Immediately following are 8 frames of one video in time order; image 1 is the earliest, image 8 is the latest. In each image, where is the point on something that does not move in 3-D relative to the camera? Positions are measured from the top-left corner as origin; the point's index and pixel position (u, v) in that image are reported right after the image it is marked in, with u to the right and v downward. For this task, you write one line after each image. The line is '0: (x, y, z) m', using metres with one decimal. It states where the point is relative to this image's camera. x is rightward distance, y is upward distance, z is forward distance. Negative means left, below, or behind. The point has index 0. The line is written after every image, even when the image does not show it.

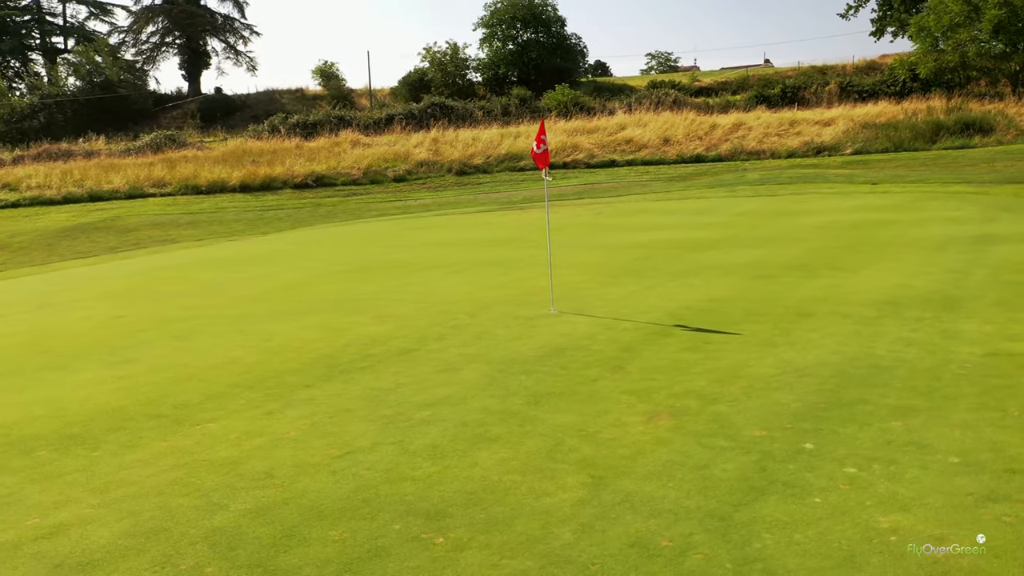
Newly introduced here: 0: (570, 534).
0: (+0.2, -0.8, +2.8) m
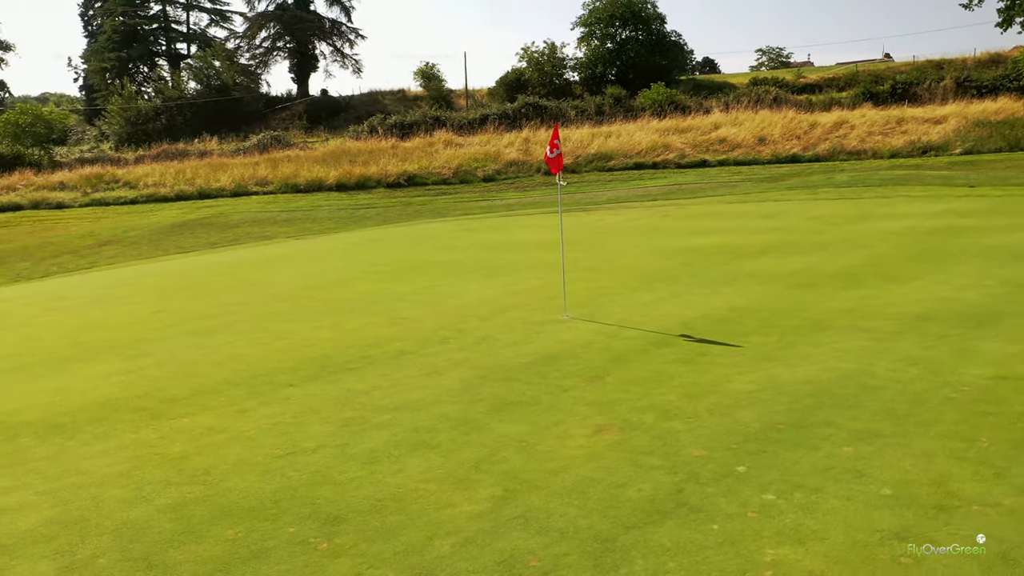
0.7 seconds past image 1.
0: (-0.2, -0.9, +2.8) m
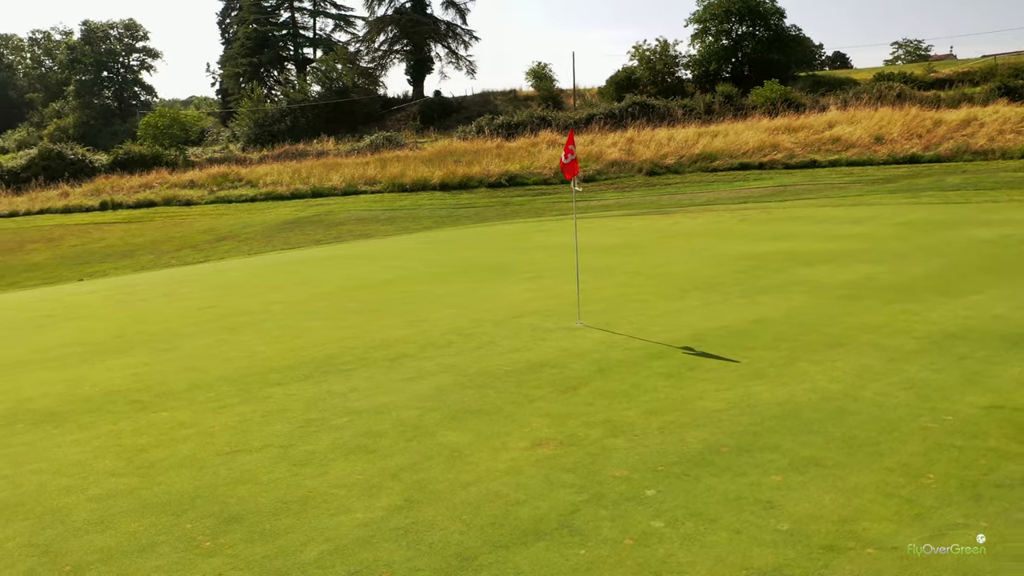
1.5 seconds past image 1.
0: (-0.7, -0.9, +2.9) m
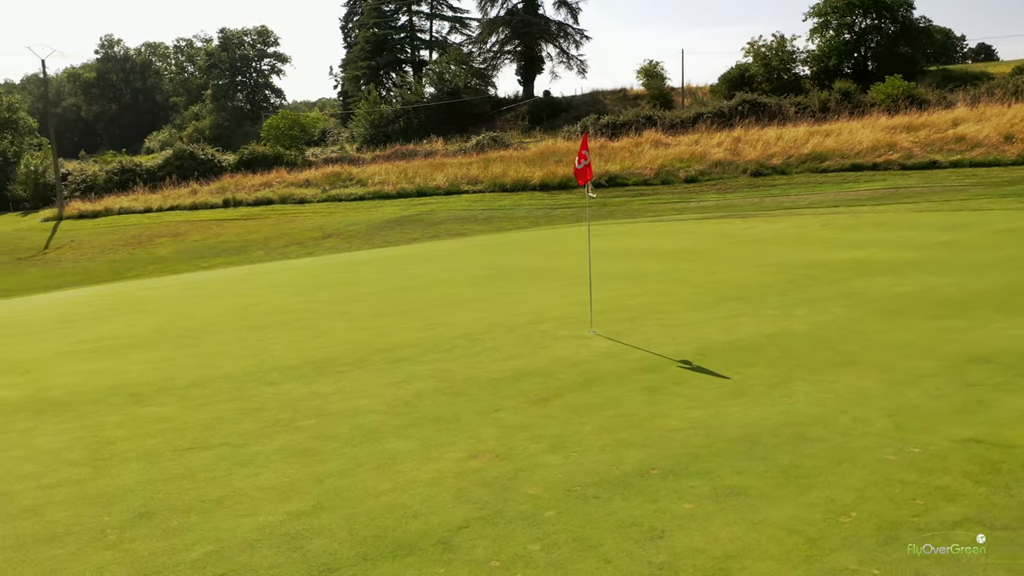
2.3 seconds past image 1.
0: (-1.1, -1.0, +3.0) m
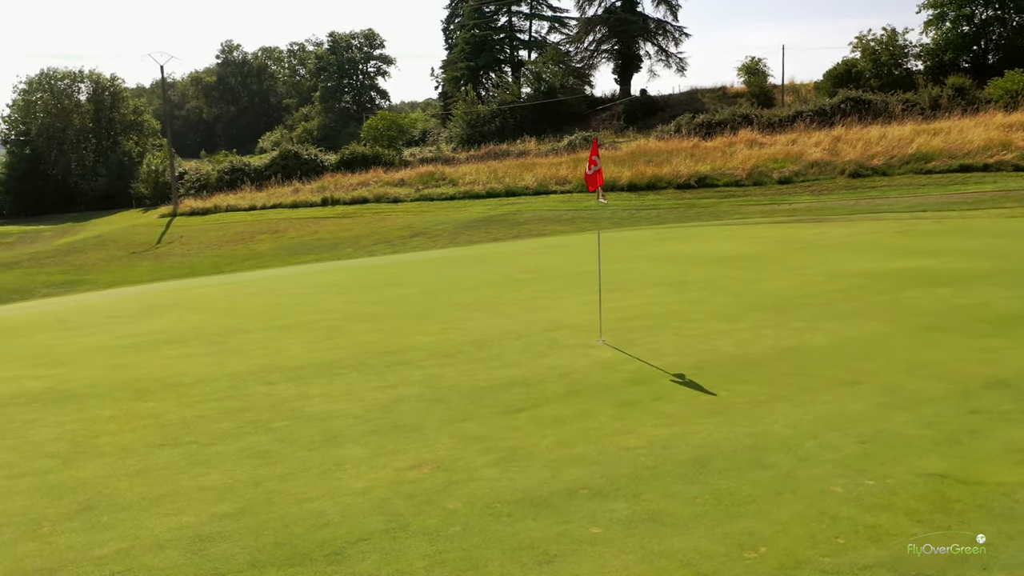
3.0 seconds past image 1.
0: (-1.5, -1.0, +3.1) m
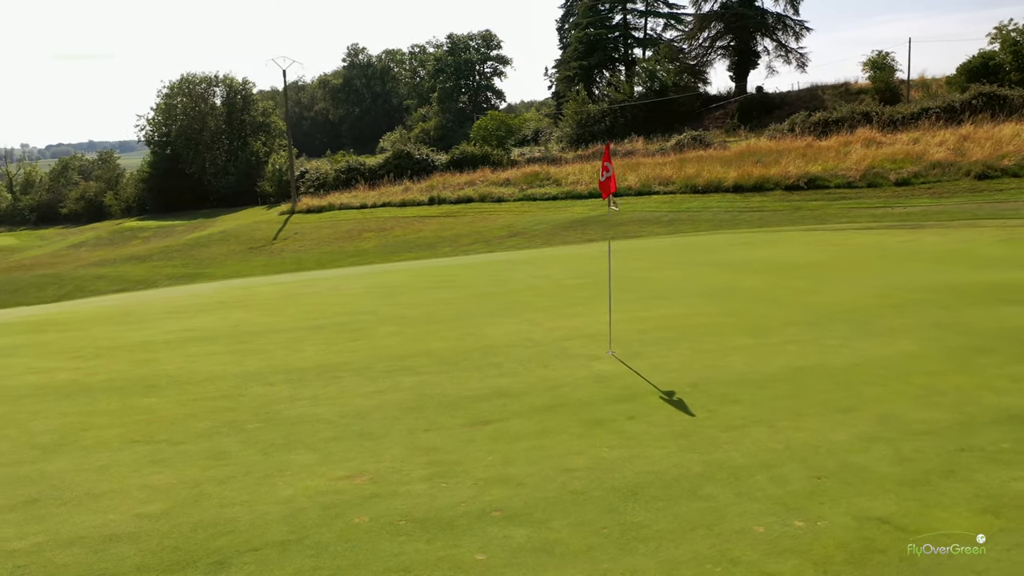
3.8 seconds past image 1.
0: (-1.9, -1.0, +3.3) m
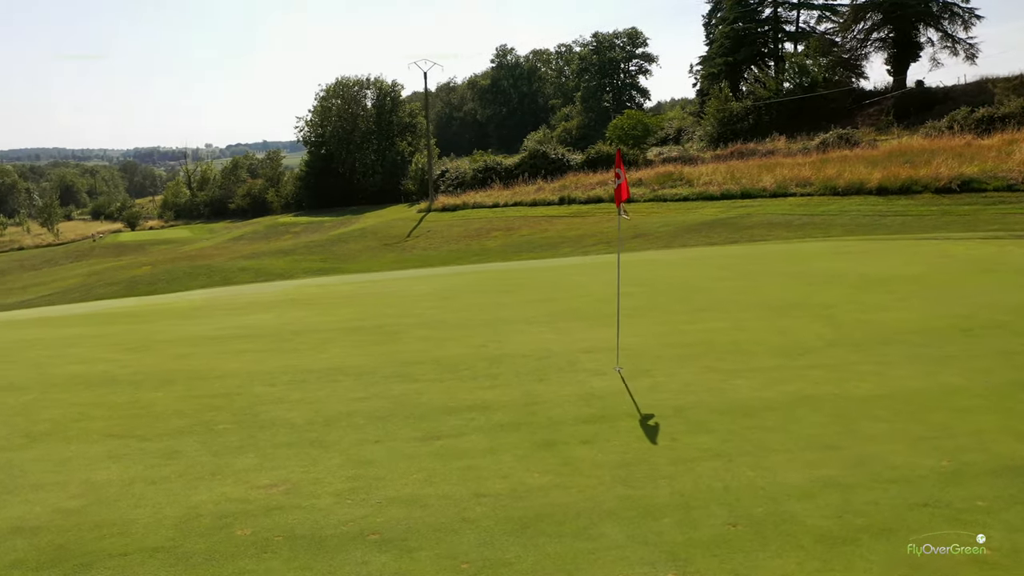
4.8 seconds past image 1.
0: (-2.4, -1.0, +3.5) m
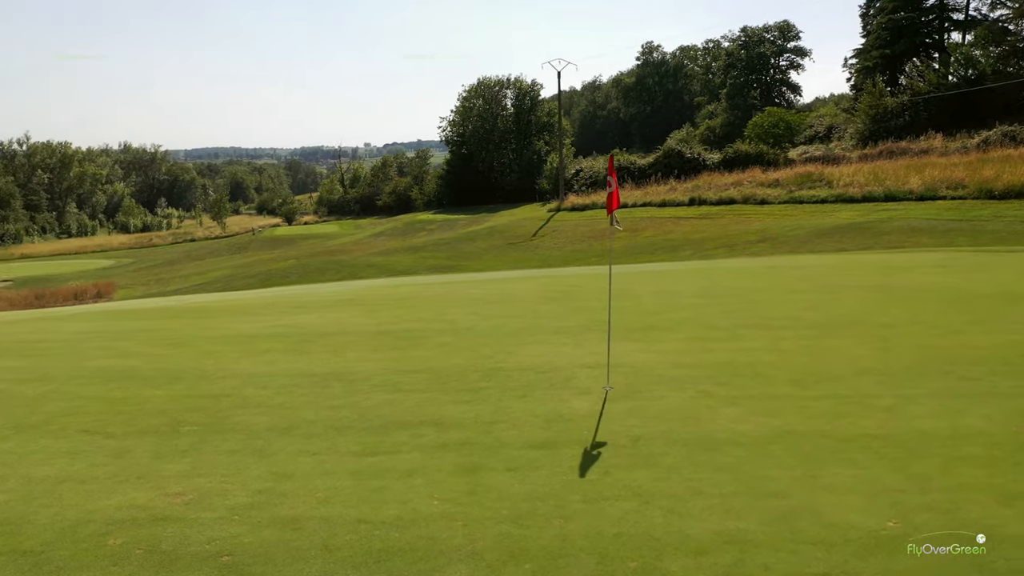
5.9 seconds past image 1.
0: (-2.9, -1.0, +3.8) m
